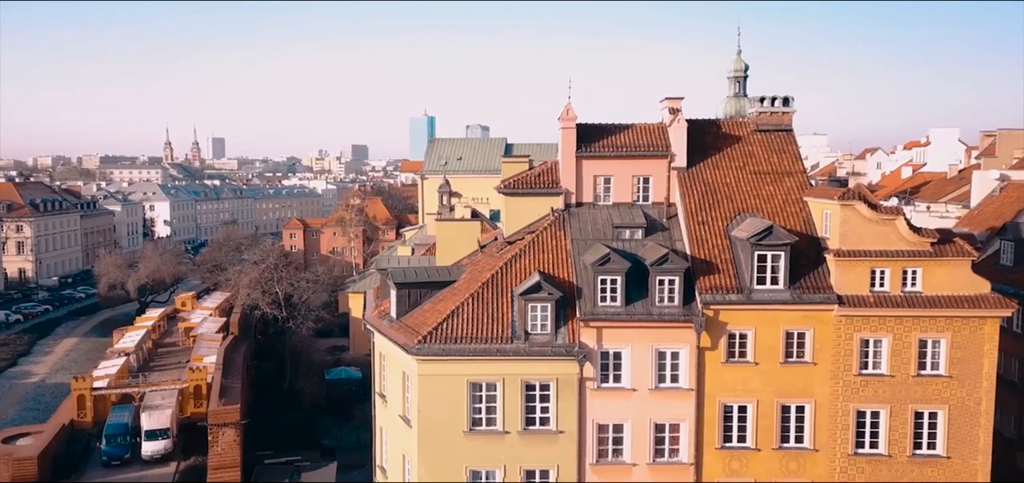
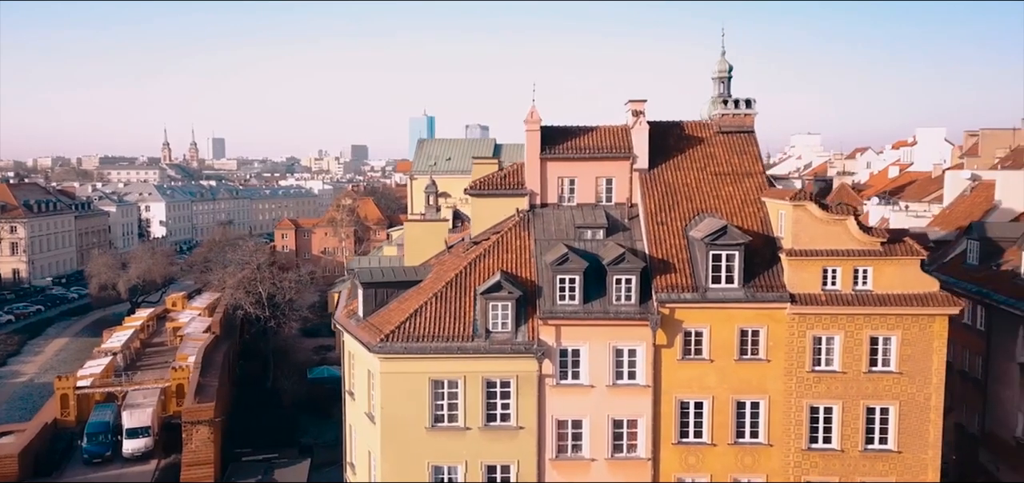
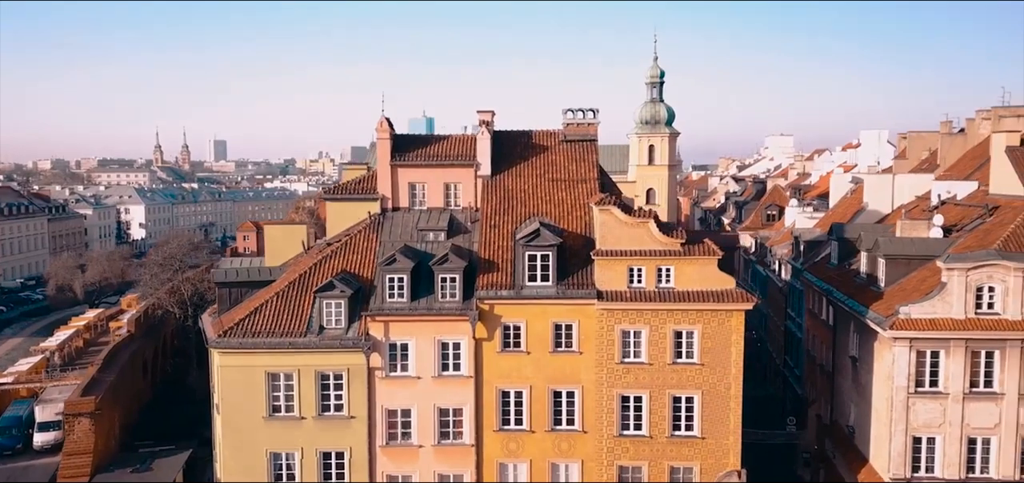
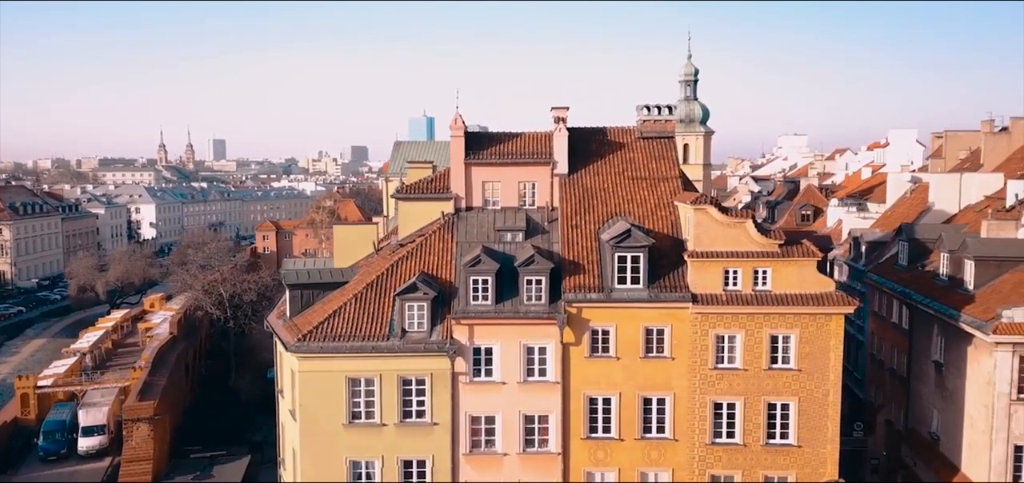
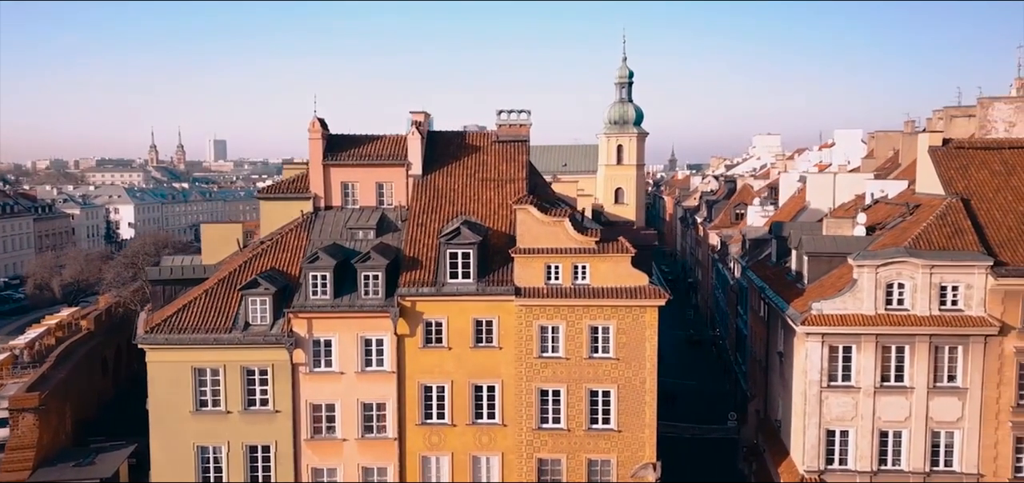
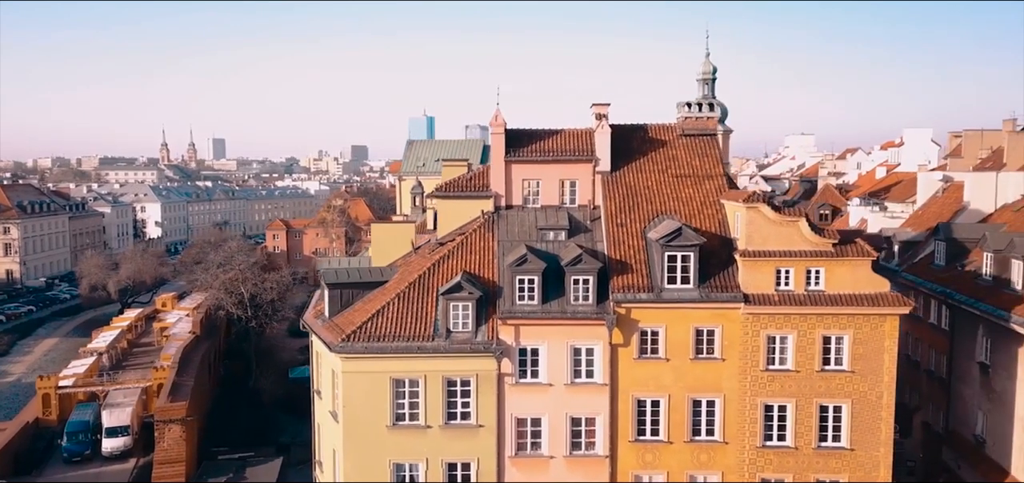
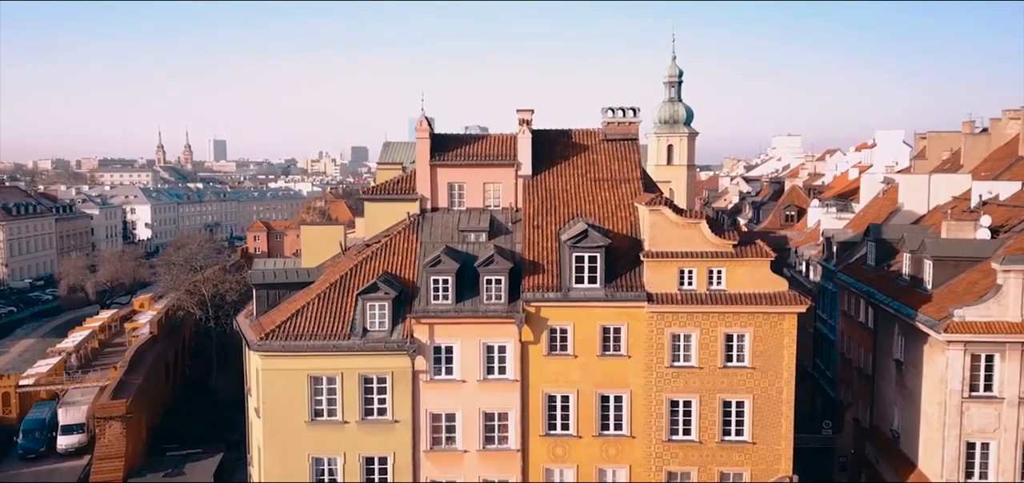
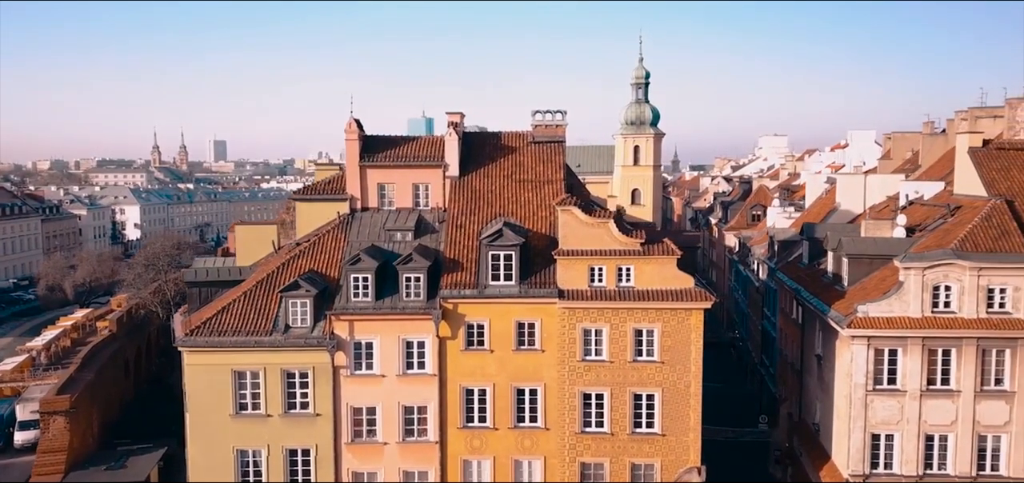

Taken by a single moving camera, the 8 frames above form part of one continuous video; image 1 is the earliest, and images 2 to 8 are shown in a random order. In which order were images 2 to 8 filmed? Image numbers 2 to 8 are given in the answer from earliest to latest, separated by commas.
2, 6, 4, 7, 3, 8, 5
